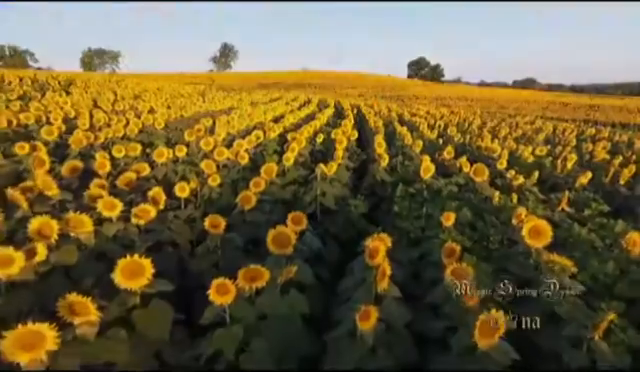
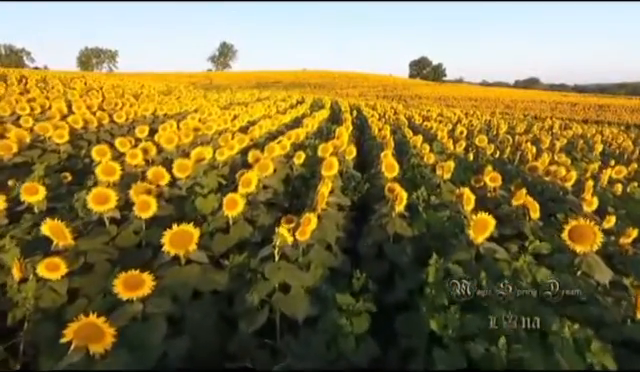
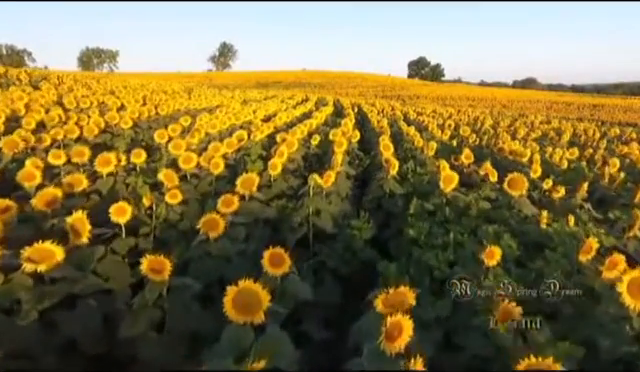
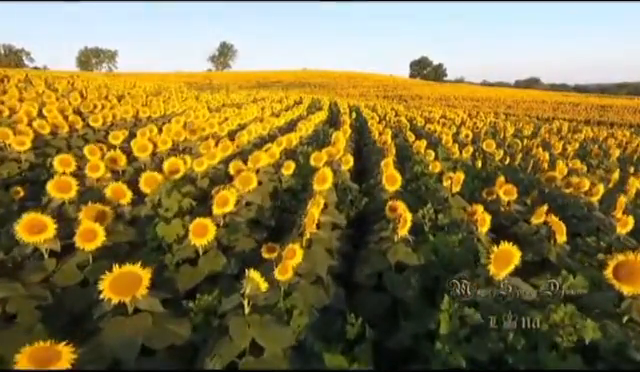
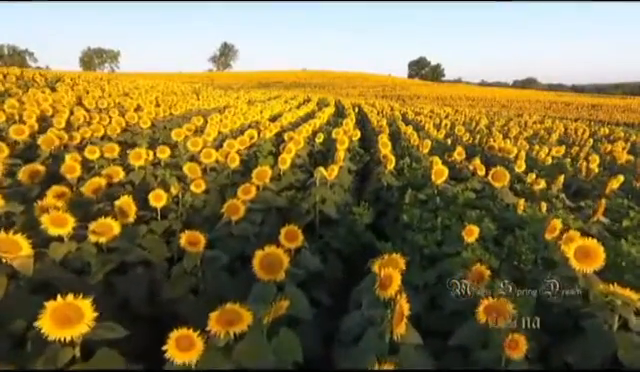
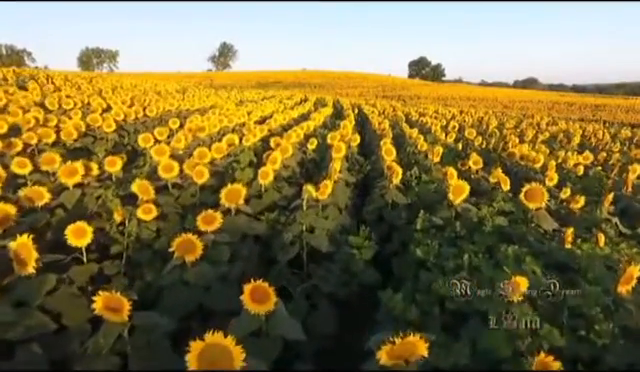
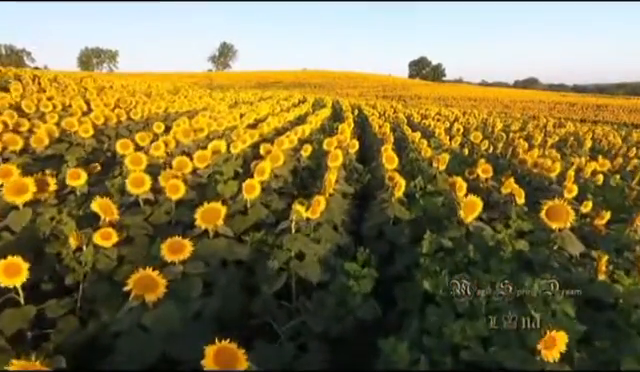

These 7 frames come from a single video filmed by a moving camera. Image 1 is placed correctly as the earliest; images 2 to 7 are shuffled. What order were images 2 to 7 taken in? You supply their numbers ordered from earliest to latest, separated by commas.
5, 3, 6, 7, 2, 4
